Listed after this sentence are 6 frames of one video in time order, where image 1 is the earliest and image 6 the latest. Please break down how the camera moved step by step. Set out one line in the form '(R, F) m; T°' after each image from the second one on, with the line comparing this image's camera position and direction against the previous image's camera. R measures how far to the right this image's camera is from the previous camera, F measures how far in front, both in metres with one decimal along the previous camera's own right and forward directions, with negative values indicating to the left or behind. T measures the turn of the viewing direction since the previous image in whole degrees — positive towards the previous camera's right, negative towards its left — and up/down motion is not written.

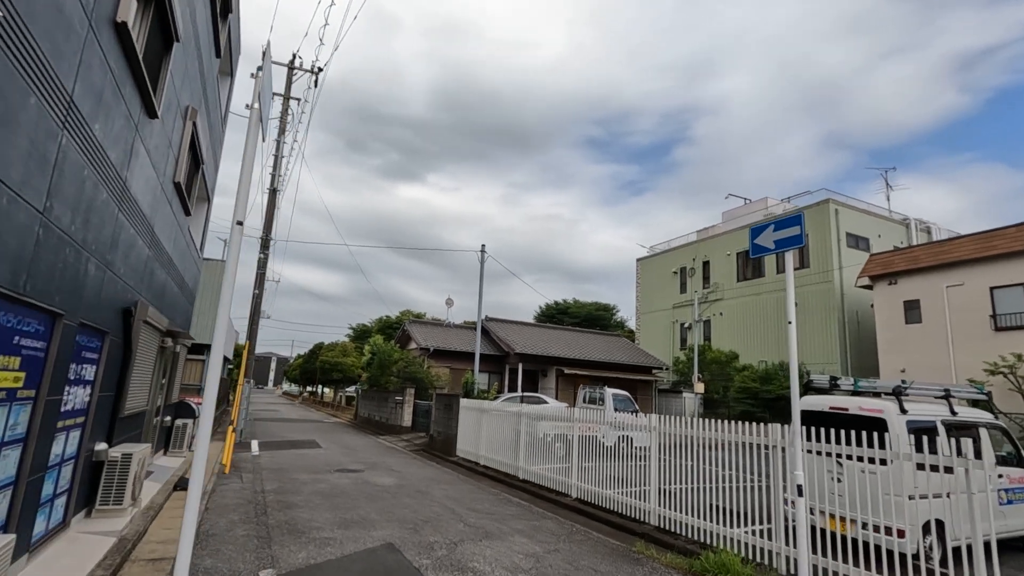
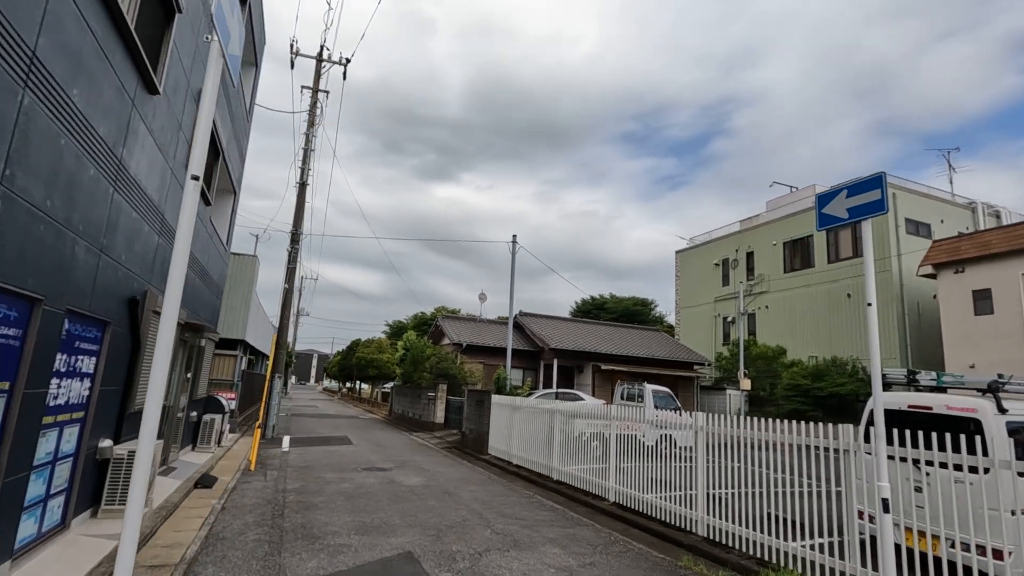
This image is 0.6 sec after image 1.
(+0.1, +0.6) m; -4°
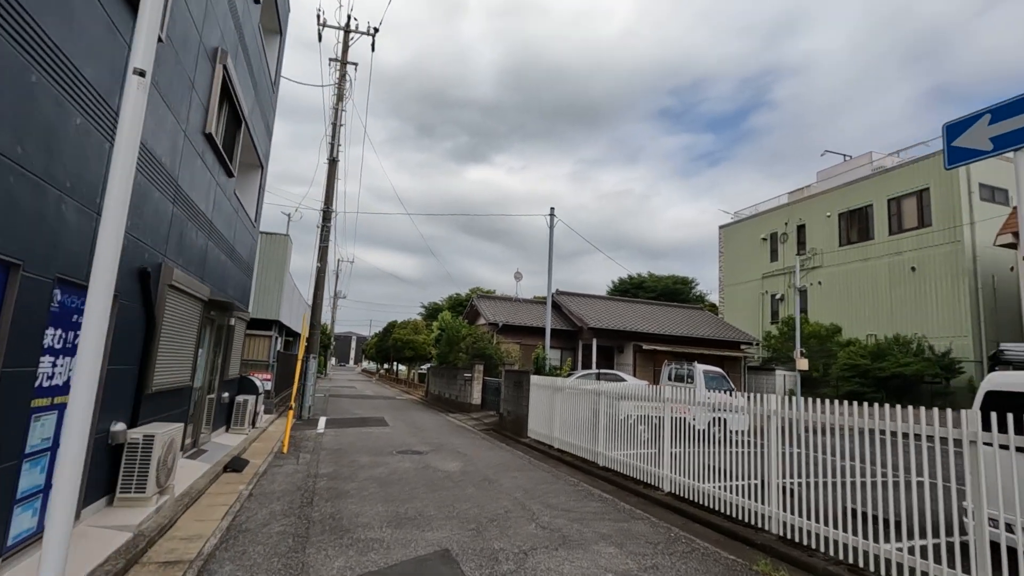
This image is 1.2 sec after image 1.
(-0.1, +0.7) m; -4°
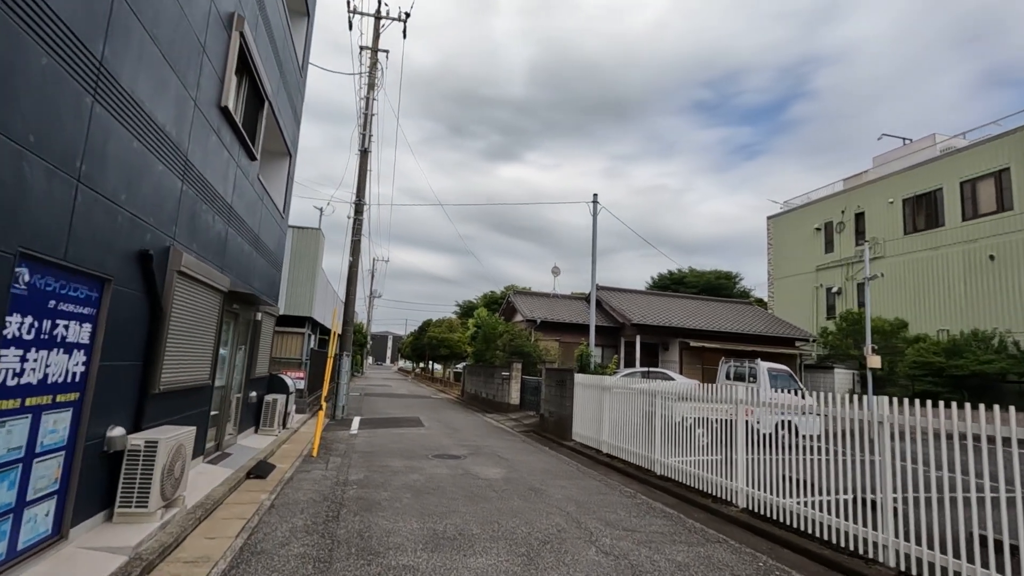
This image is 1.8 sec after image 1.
(-0.2, +0.8) m; -4°
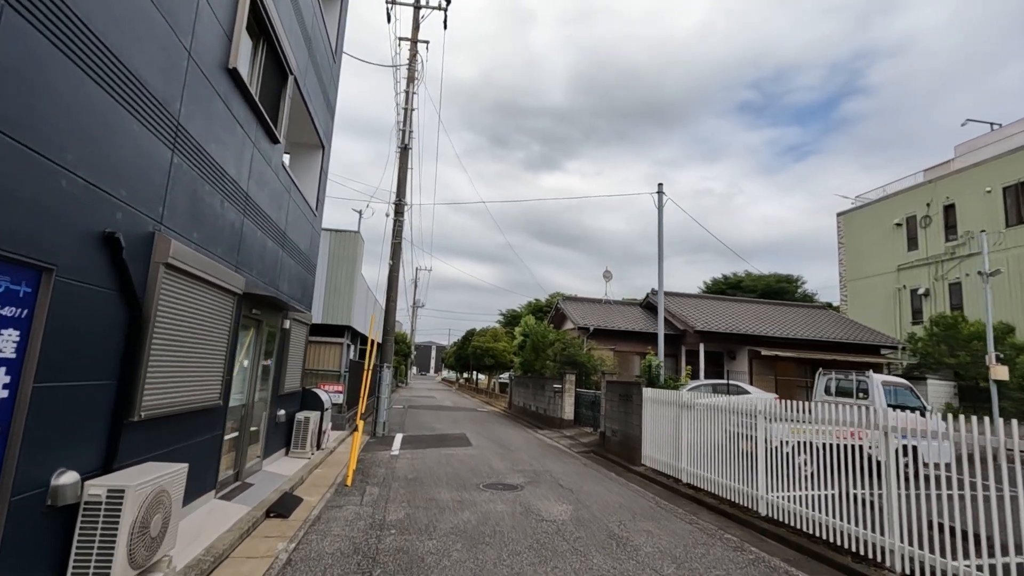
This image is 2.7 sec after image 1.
(-0.3, +1.3) m; -4°
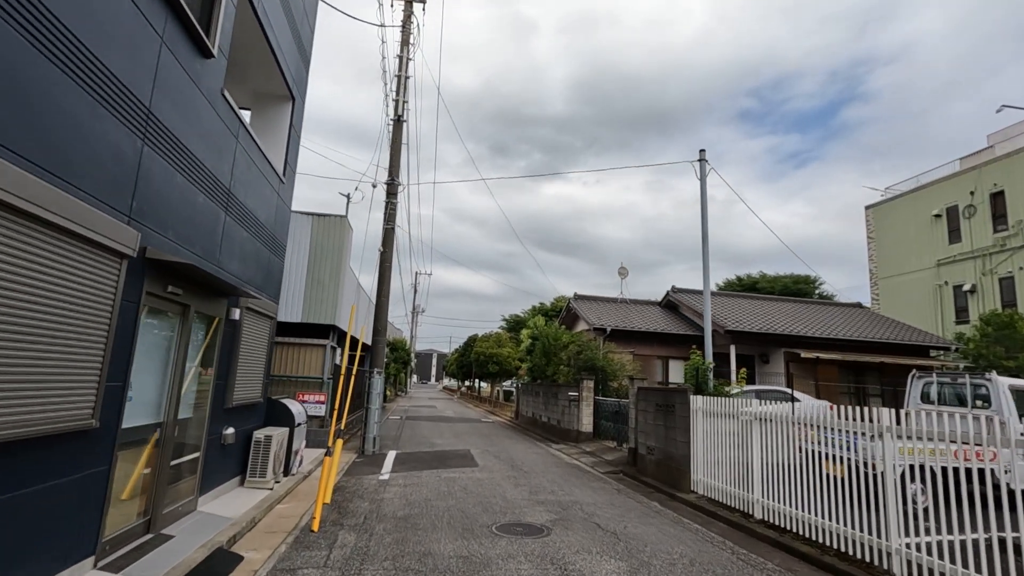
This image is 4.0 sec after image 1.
(-0.2, +1.8) m; 0°
